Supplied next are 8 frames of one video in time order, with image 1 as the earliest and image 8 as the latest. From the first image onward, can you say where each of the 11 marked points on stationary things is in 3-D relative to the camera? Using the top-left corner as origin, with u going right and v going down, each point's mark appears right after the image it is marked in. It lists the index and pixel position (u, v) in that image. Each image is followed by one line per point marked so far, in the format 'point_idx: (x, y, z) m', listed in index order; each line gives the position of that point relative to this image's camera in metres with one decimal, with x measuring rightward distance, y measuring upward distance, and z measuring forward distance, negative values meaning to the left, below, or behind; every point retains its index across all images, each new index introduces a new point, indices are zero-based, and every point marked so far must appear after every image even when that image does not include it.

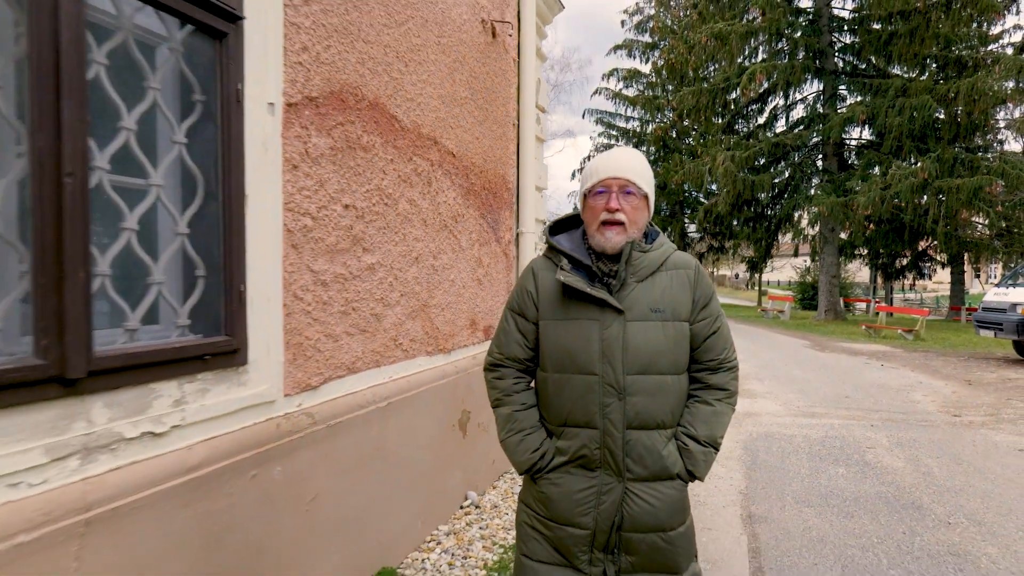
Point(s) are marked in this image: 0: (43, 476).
0: (-1.1, -0.5, +1.6) m
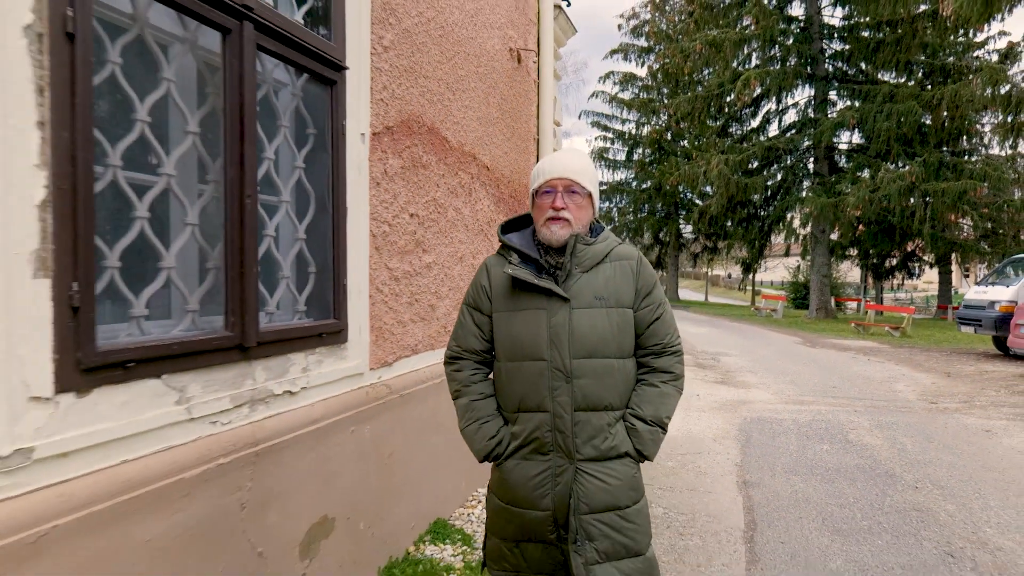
0: (-0.9, -0.4, +2.1) m
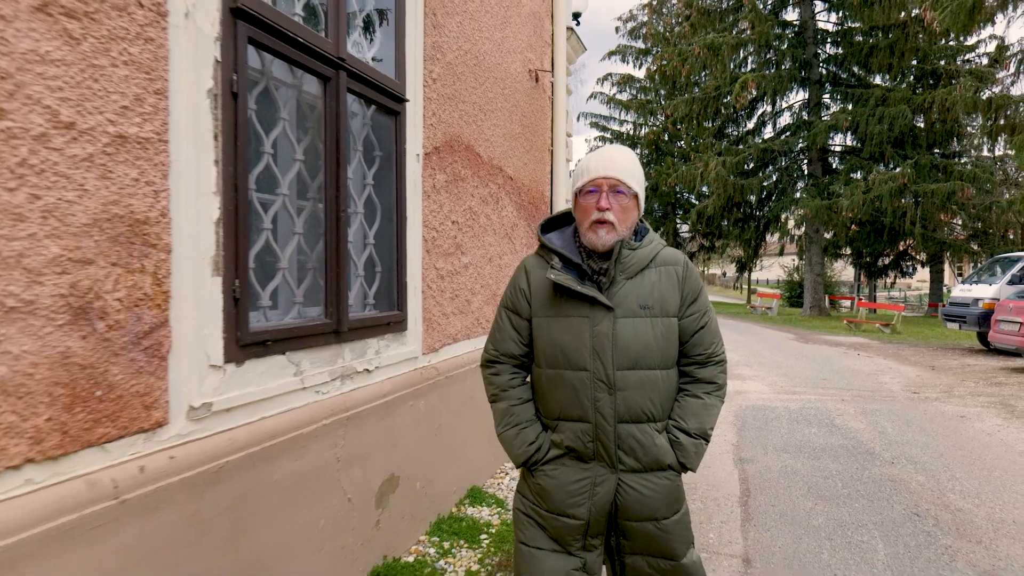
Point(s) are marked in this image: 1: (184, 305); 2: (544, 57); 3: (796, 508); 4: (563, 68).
0: (-0.8, -0.4, +2.7) m
1: (-1.0, 0.0, +1.9) m
2: (+0.3, +2.0, +5.7) m
3: (+1.7, -1.3, +4.0) m
4: (+0.5, +2.0, +5.9) m
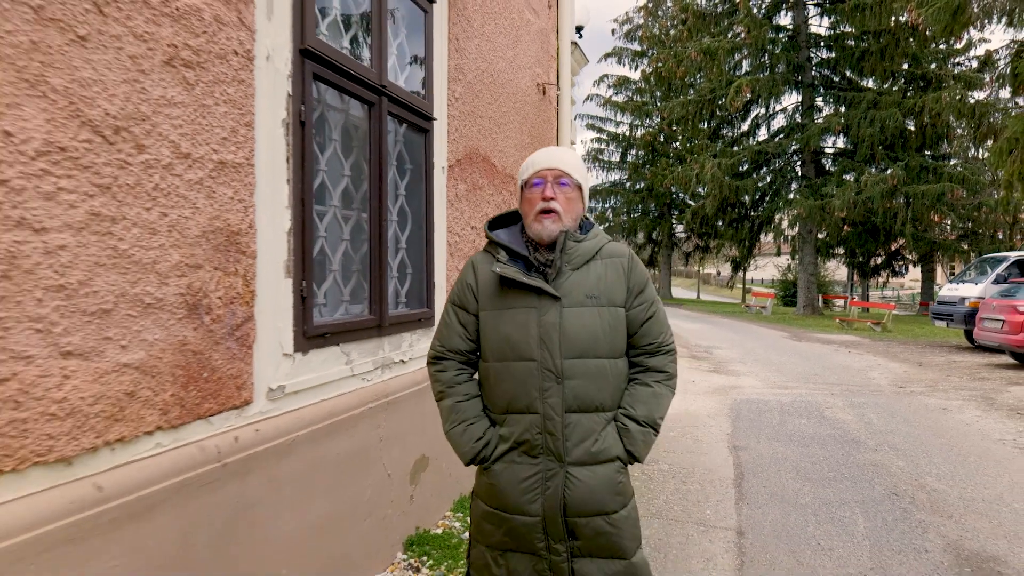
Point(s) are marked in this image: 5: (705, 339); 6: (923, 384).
0: (-0.7, -0.4, +3.0) m
1: (-0.9, 0.0, +2.3) m
2: (+0.4, +2.0, +6.1) m
3: (+1.8, -1.3, +4.4) m
4: (+0.6, +2.0, +6.3) m
5: (+4.4, -1.2, +14.6) m
6: (+5.5, -1.3, +8.7) m
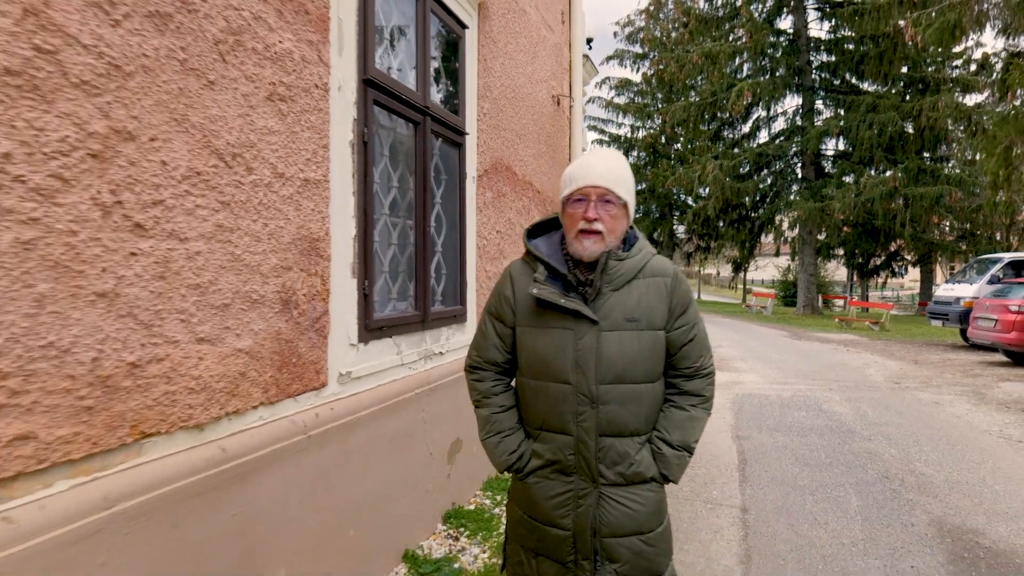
0: (-0.5, -0.4, +3.4) m
1: (-0.7, 0.0, +2.7) m
2: (+0.5, +2.0, +6.4) m
3: (+2.0, -1.3, +4.7) m
4: (+0.7, +2.0, +6.7) m
5: (+4.5, -1.2, +15.0) m
6: (+5.7, -1.3, +9.1) m
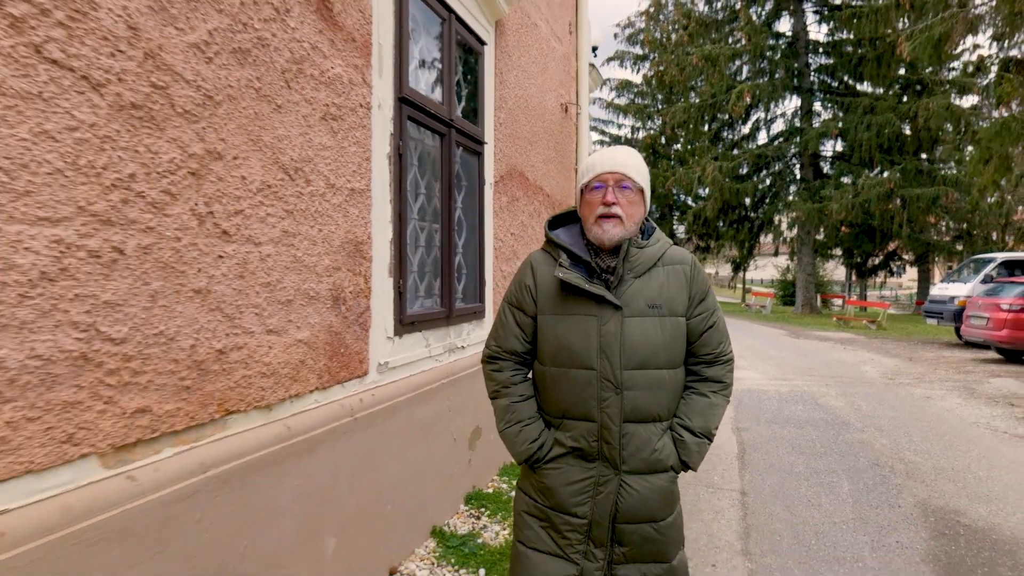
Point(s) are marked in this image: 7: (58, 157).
0: (-0.4, -0.4, +3.7) m
1: (-0.6, 0.0, +3.0) m
2: (+0.6, +2.0, +6.7) m
3: (+2.1, -1.3, +5.0) m
4: (+0.8, +2.0, +7.0) m
5: (+4.6, -1.1, +15.3) m
6: (+5.8, -1.3, +9.4) m
7: (-1.1, +0.3, +1.5) m
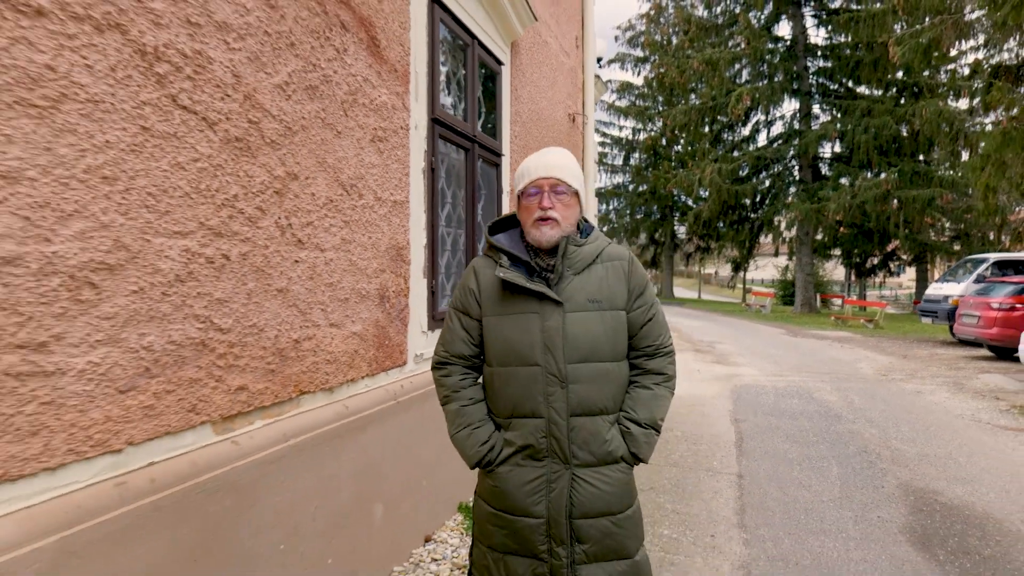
0: (-0.3, -0.4, +4.1) m
1: (-0.5, 0.0, +3.3) m
2: (+0.7, +2.0, +7.1) m
3: (+2.2, -1.3, +5.4) m
4: (+0.9, +2.0, +7.3) m
5: (+4.7, -1.1, +15.7) m
6: (+5.9, -1.3, +9.7) m
7: (-1.0, +0.3, +1.9) m
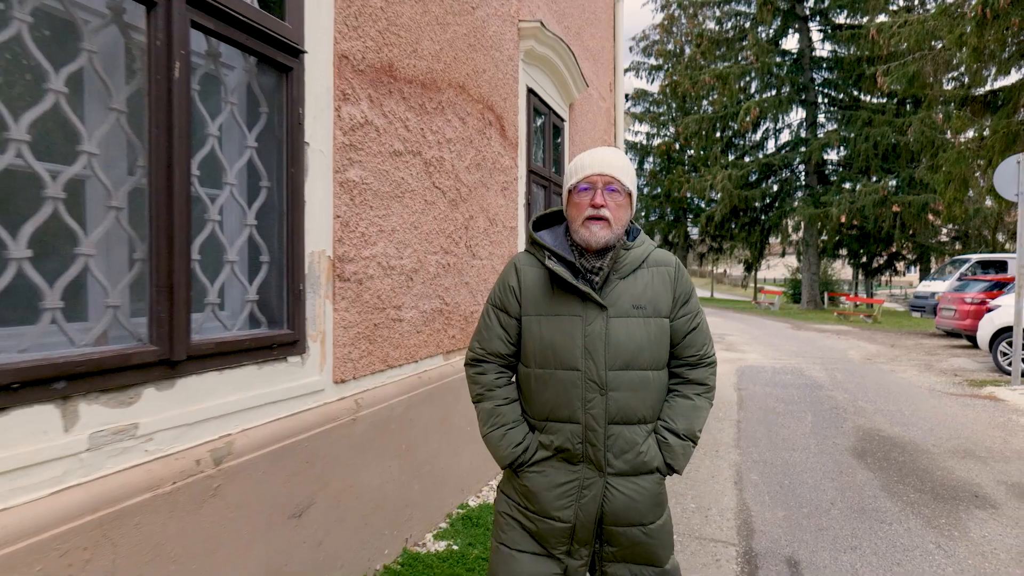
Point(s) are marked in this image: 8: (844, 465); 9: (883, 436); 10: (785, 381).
0: (+0.3, -0.4, +5.8) m
1: (+0.1, 0.0, +5.1) m
2: (+1.3, +2.1, +8.8) m
3: (+2.8, -1.3, +7.1) m
4: (+1.5, +2.1, +9.0) m
5: (+5.5, -1.1, +17.3) m
6: (+6.5, -1.2, +11.3) m
7: (-0.4, +0.3, +3.6) m
8: (+2.5, -1.3, +4.9) m
9: (+3.3, -1.3, +5.8) m
10: (+3.6, -1.2, +8.7) m
